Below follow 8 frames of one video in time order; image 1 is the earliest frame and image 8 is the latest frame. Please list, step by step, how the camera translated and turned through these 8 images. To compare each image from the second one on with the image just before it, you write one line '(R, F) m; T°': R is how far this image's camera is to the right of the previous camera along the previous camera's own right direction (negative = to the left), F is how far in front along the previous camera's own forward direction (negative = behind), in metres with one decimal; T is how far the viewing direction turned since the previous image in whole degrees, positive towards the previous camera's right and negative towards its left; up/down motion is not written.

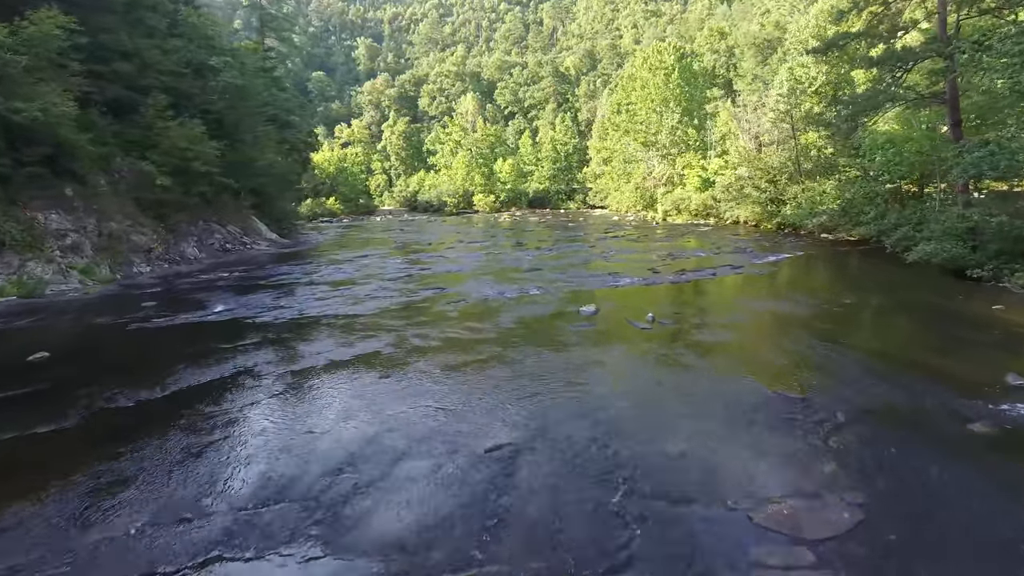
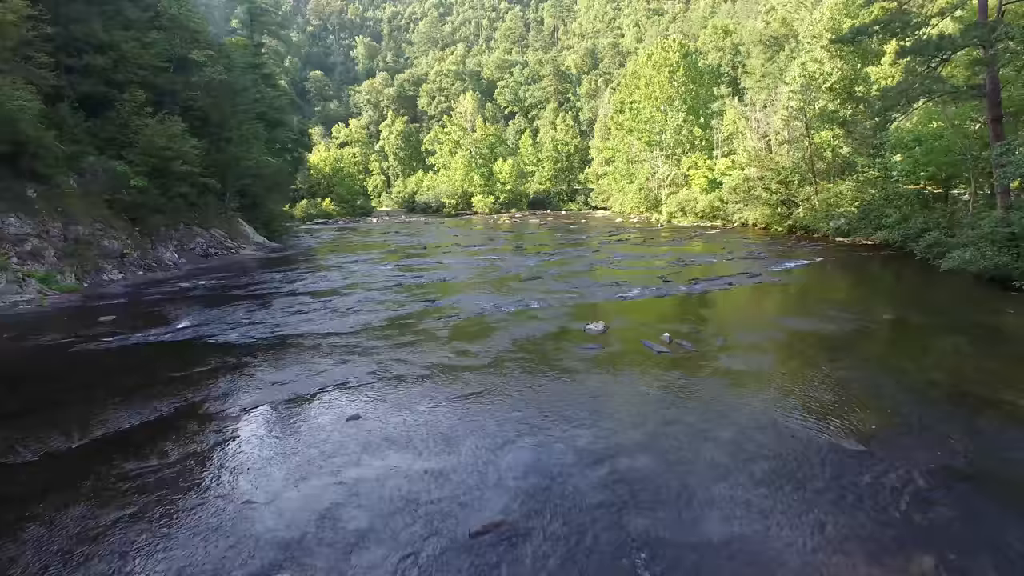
(0.0, +1.5) m; 0°
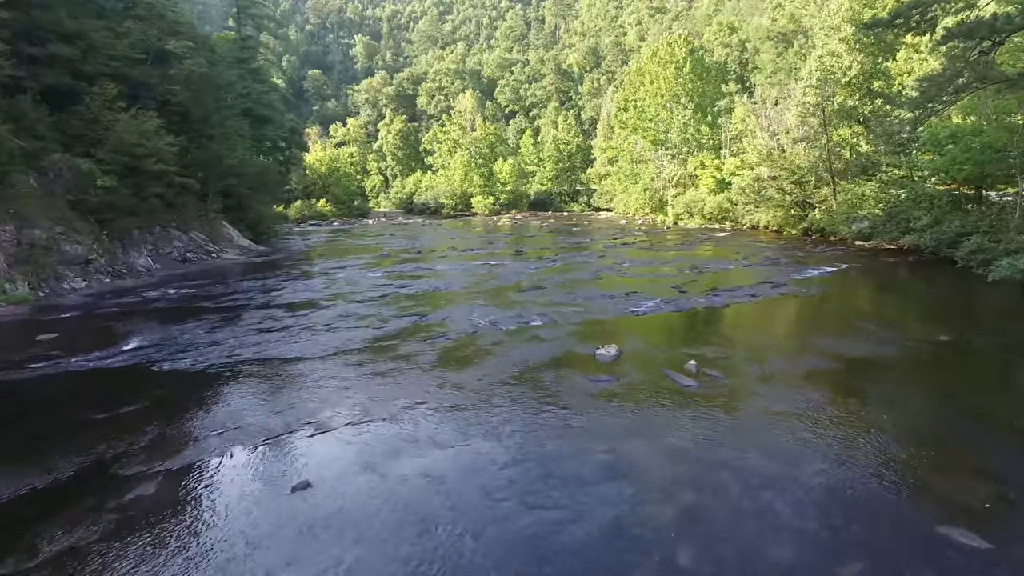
(0.0, +1.7) m; 0°
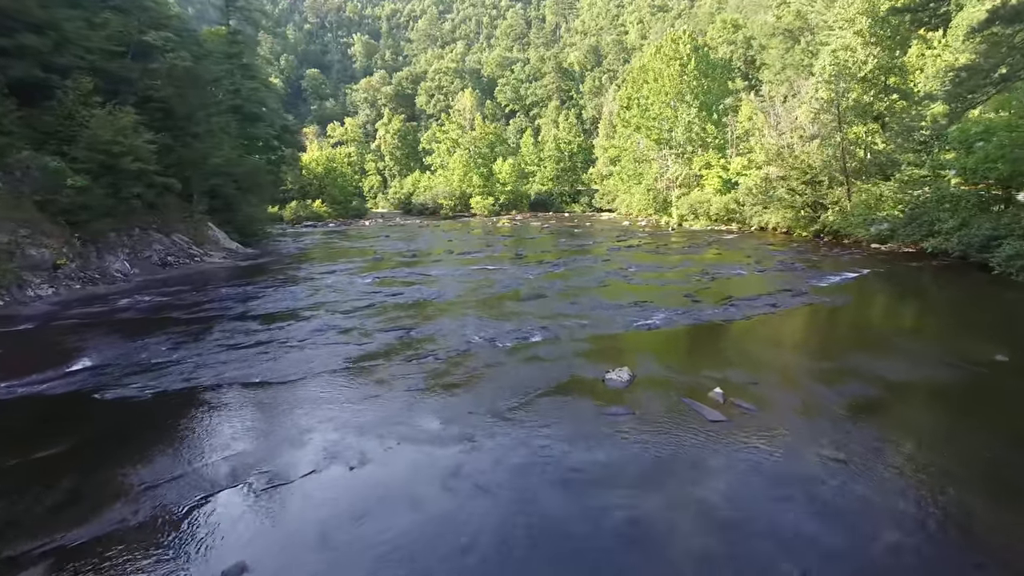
(0.0, +1.3) m; 0°
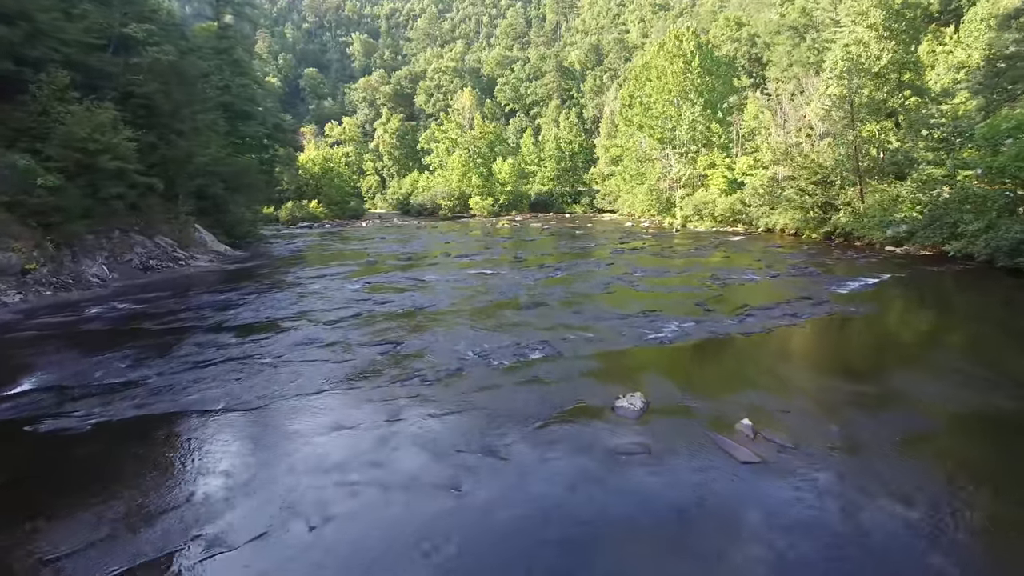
(0.0, +1.1) m; 0°
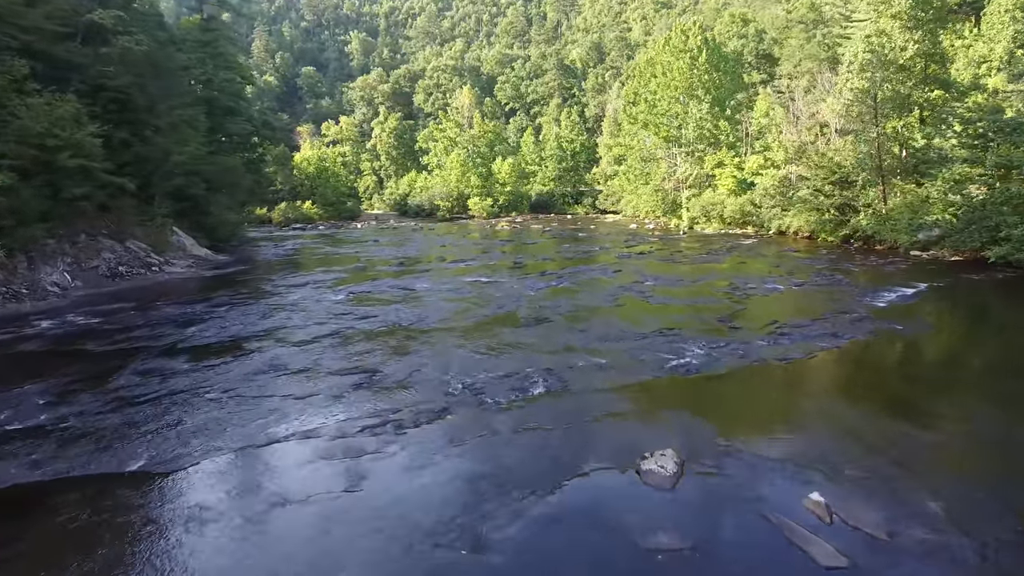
(0.0, +1.7) m; 0°
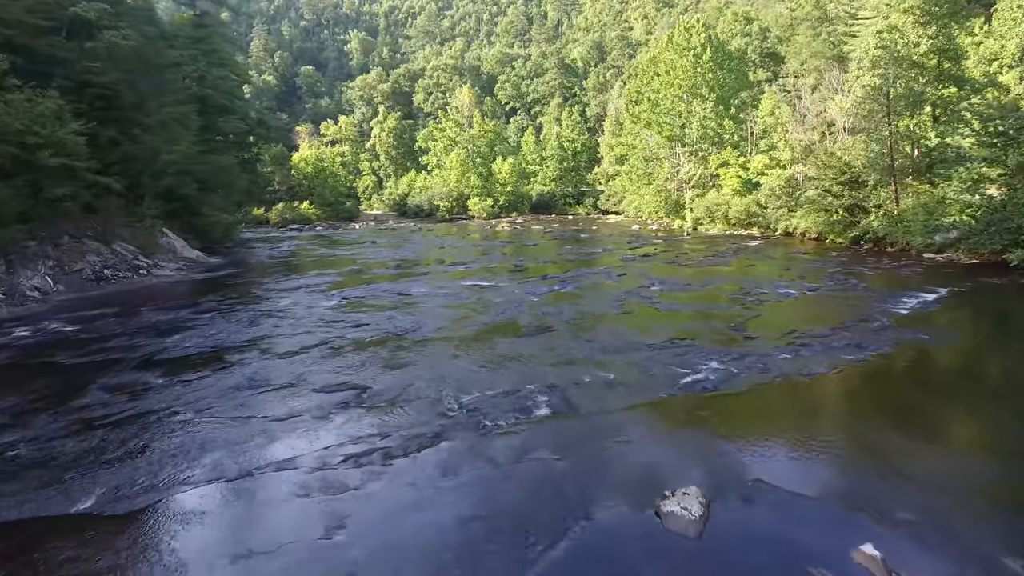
(0.0, +0.7) m; 0°
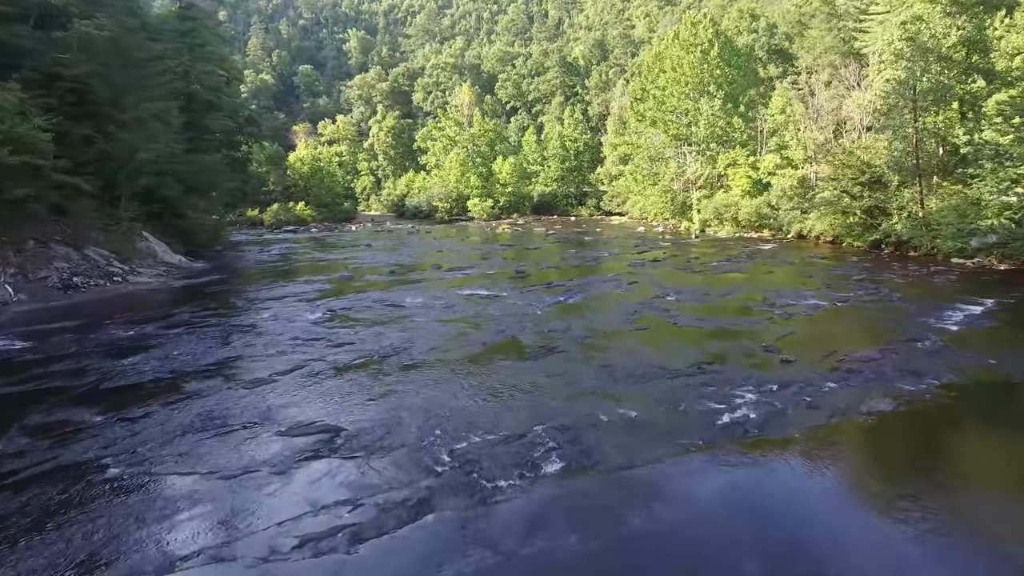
(0.0, +1.4) m; 0°
